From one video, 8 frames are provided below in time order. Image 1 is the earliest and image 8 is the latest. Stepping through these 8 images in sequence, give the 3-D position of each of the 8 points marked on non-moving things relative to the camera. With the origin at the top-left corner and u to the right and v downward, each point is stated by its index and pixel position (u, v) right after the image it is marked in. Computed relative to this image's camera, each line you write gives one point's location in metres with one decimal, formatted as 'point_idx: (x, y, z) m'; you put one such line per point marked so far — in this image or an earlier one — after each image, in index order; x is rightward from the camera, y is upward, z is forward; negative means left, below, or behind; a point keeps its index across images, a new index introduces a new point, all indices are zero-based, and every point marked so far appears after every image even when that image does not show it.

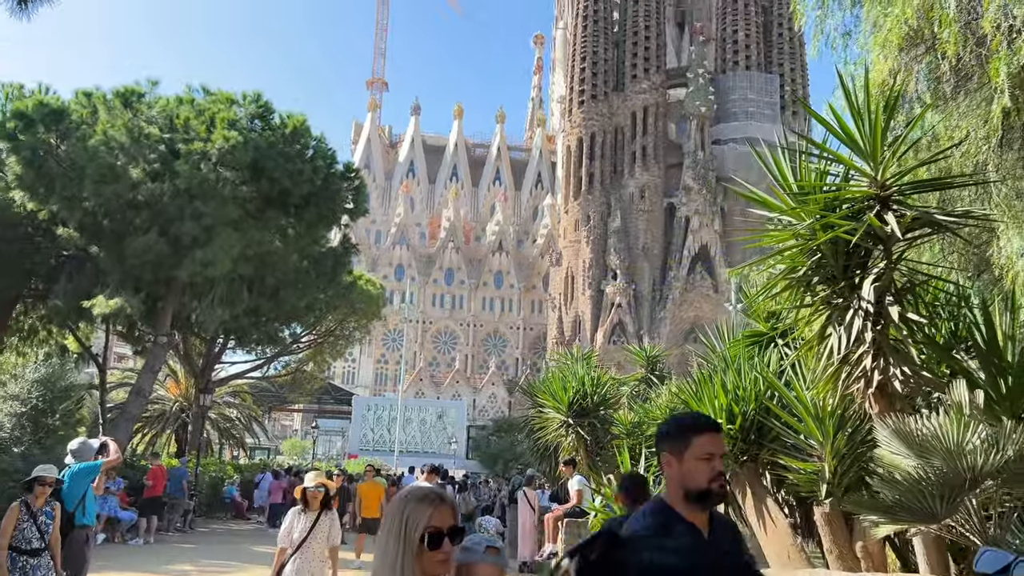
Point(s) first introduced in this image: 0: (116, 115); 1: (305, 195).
0: (-6.2, +2.7, +12.5) m
1: (-3.6, +1.6, +14.0) m
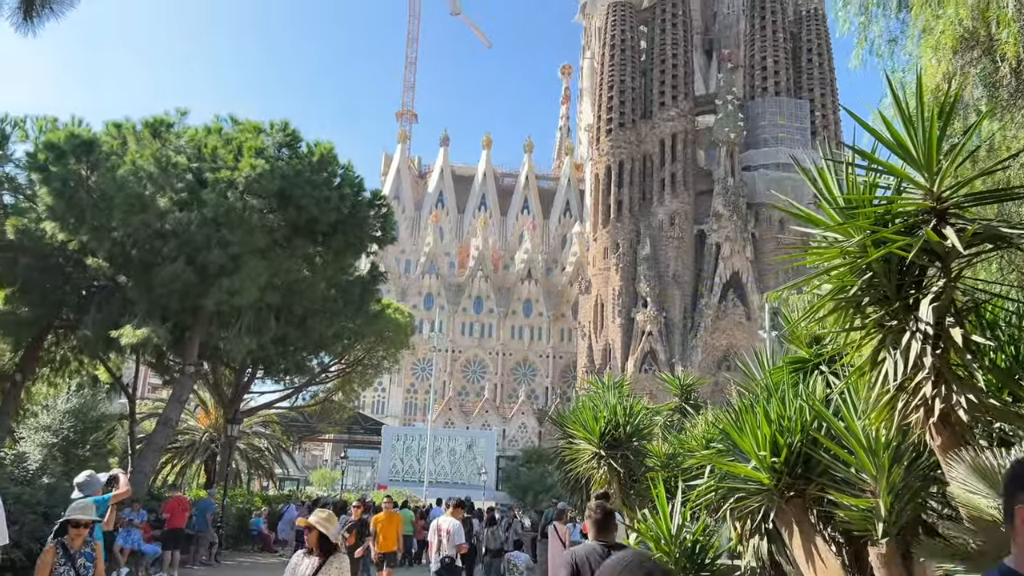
0: (-5.8, +2.2, +12.6) m
1: (-3.1, +1.1, +13.9) m
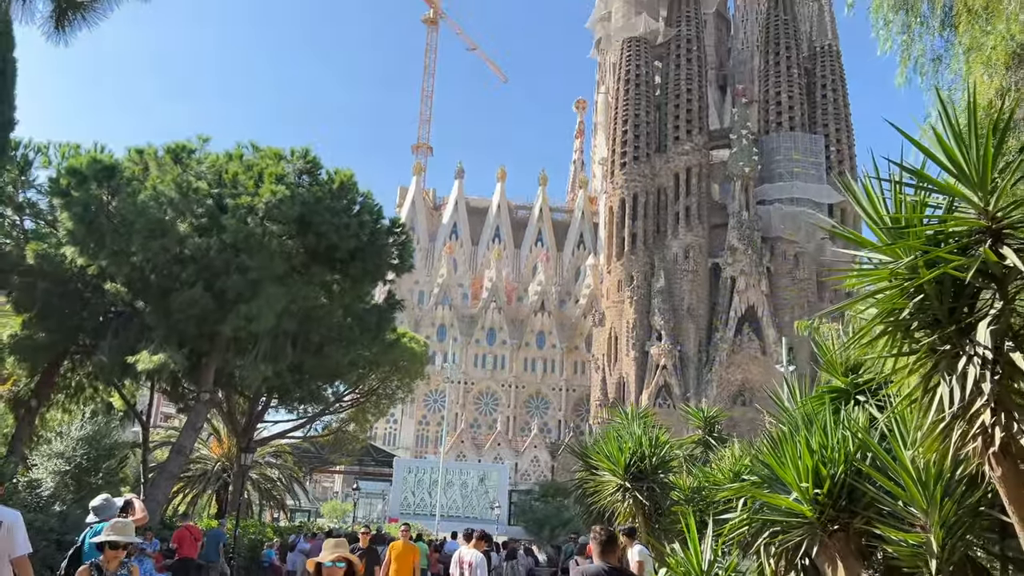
0: (-5.5, +1.8, +12.6) m
1: (-2.8, +0.7, +13.9) m
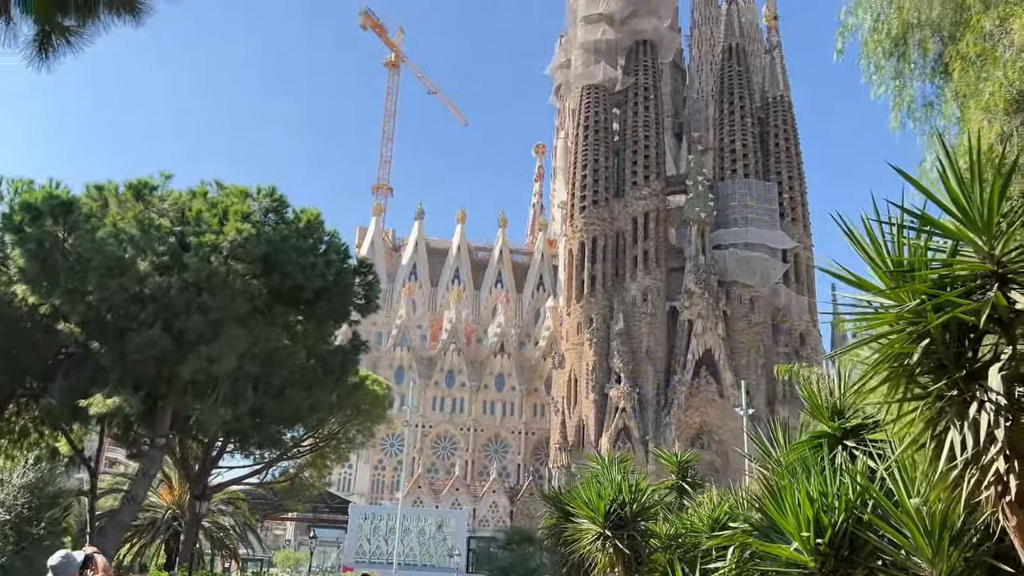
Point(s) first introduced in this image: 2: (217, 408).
0: (-5.9, +1.2, +12.2) m
1: (-3.3, 0.0, +13.6) m
2: (-4.7, -1.9, +12.5) m
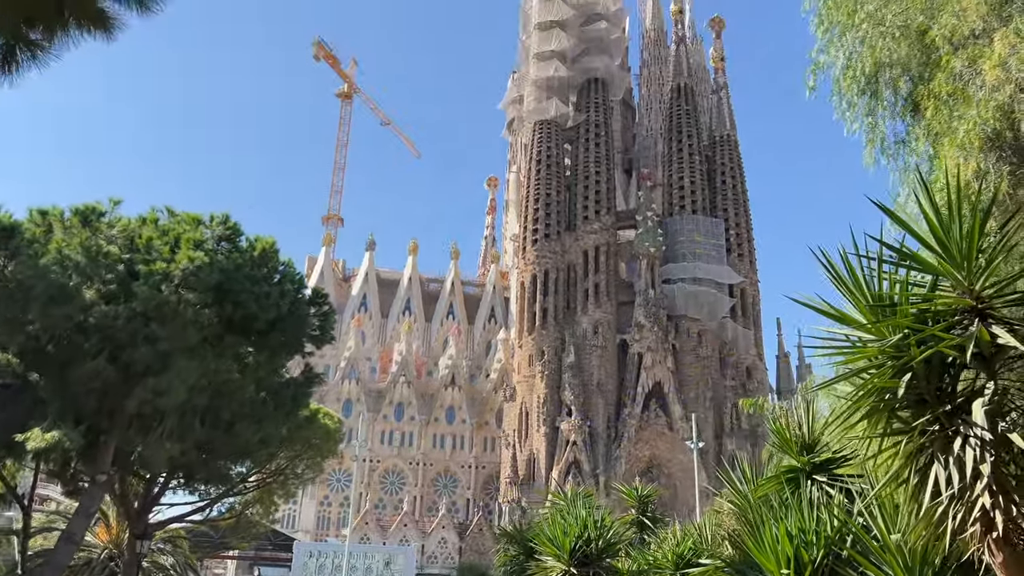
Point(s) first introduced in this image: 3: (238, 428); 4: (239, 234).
0: (-6.5, +0.8, +11.8) m
1: (-4.0, -0.5, +13.2) m
2: (-5.3, -2.3, +12.1) m
3: (-4.6, -2.3, +13.3) m
4: (-4.5, +0.9, +13.2) m
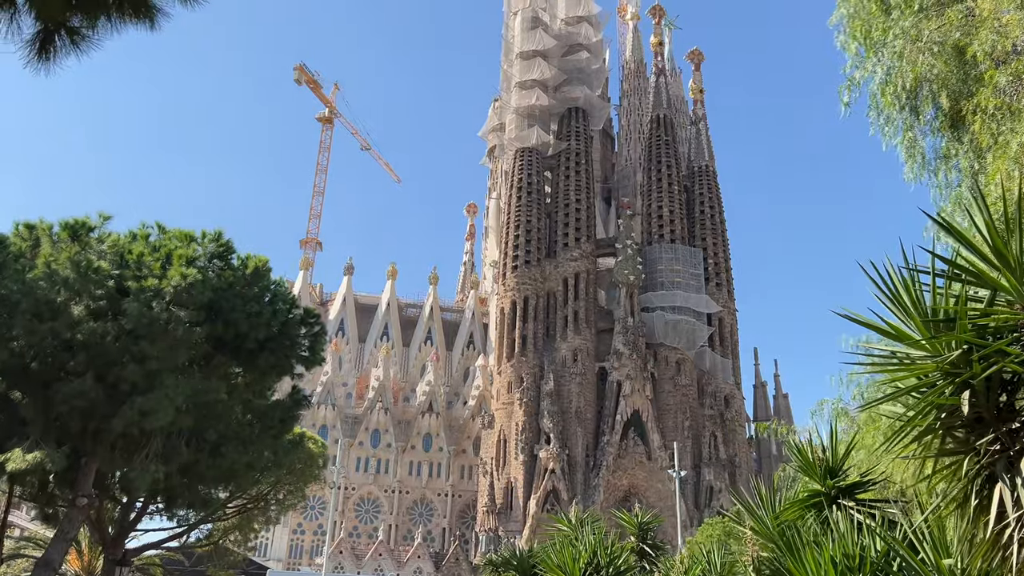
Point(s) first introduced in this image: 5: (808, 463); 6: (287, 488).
0: (-6.5, +0.6, +11.5) m
1: (-4.1, -0.9, +12.9) m
2: (-5.3, -2.6, +11.7) m
3: (-4.7, -2.6, +13.0) m
4: (-4.6, +0.6, +13.0) m
5: (+2.3, -1.4, +6.3) m
6: (-5.3, -4.7, +18.9) m
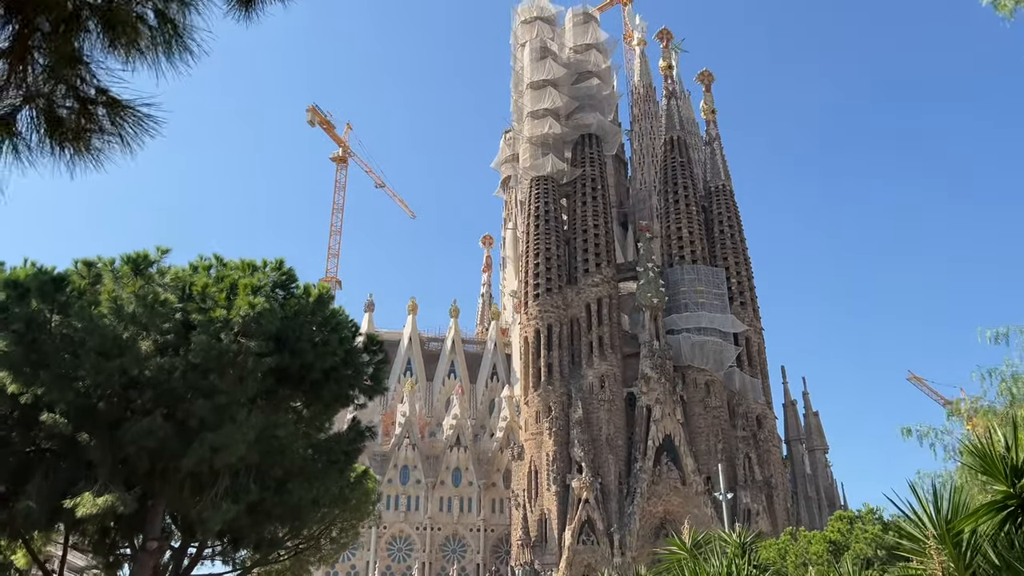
0: (-5.4, +0.1, +11.1) m
1: (-2.9, -1.3, +12.5) m
2: (-4.1, -3.1, +11.2) m
3: (-3.4, -3.1, +12.5) m
4: (-3.5, +0.1, +12.6) m
5: (+3.4, -1.3, +5.7) m
6: (-3.9, -5.5, +18.4) m
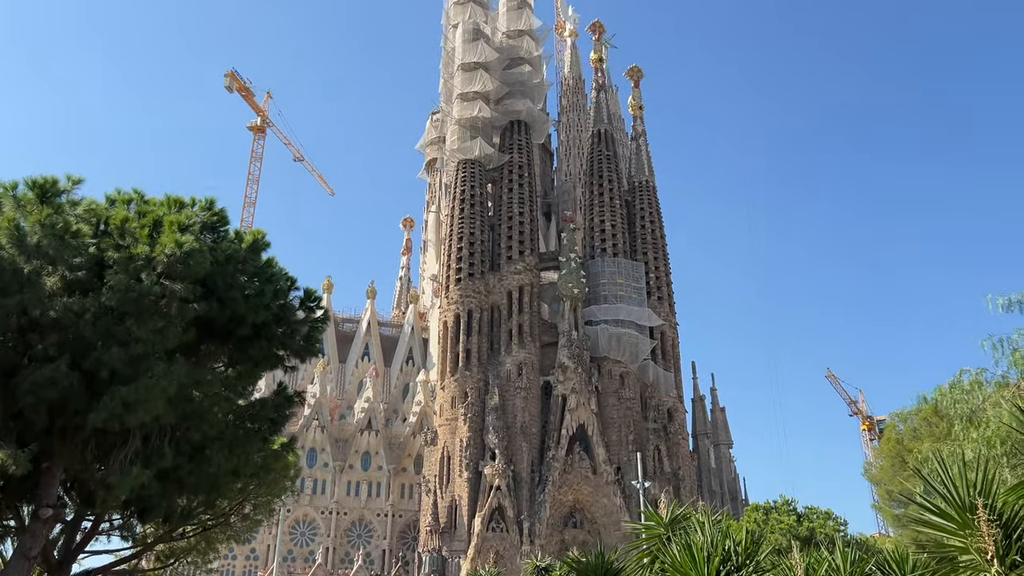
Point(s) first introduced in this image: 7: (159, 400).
0: (-5.9, +0.9, +9.7) m
1: (-3.6, -0.5, +11.3) m
2: (-4.8, -2.2, +9.9) m
3: (-4.2, -2.3, +11.3) m
4: (-4.1, +0.9, +11.4) m
5: (+3.3, -0.9, +5.3) m
6: (-5.4, -4.5, +17.1) m
7: (-4.2, -1.3, +9.4) m
